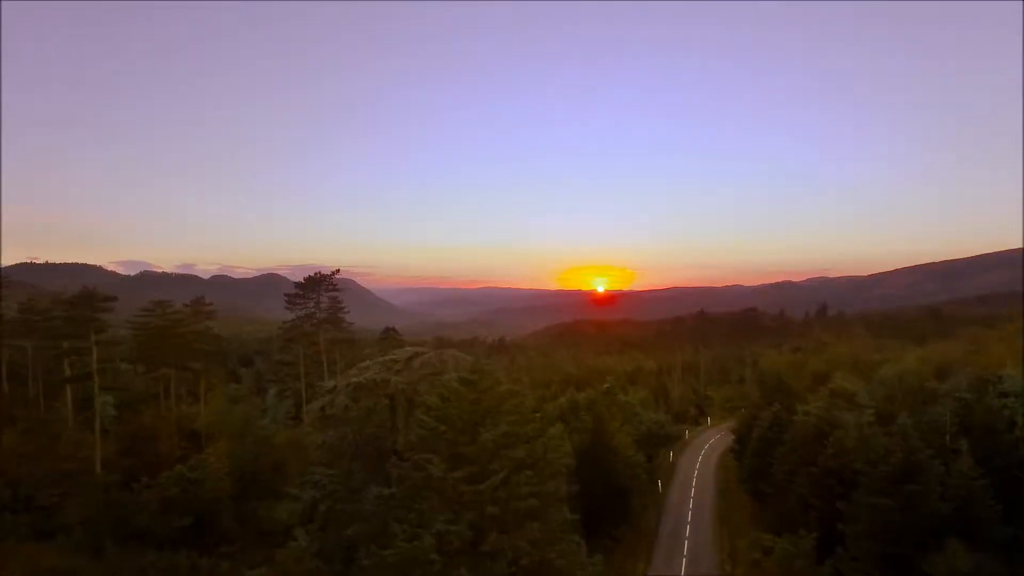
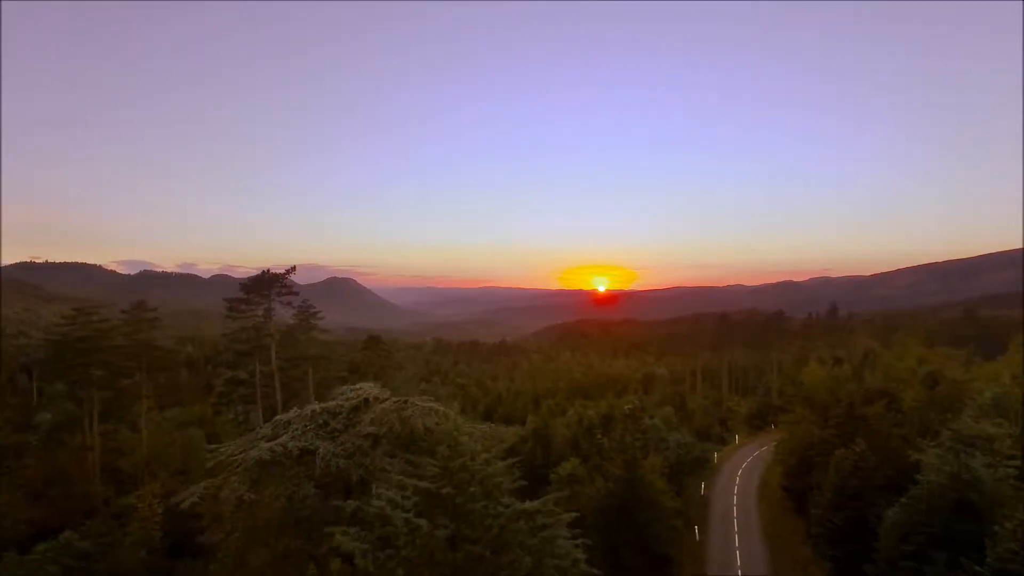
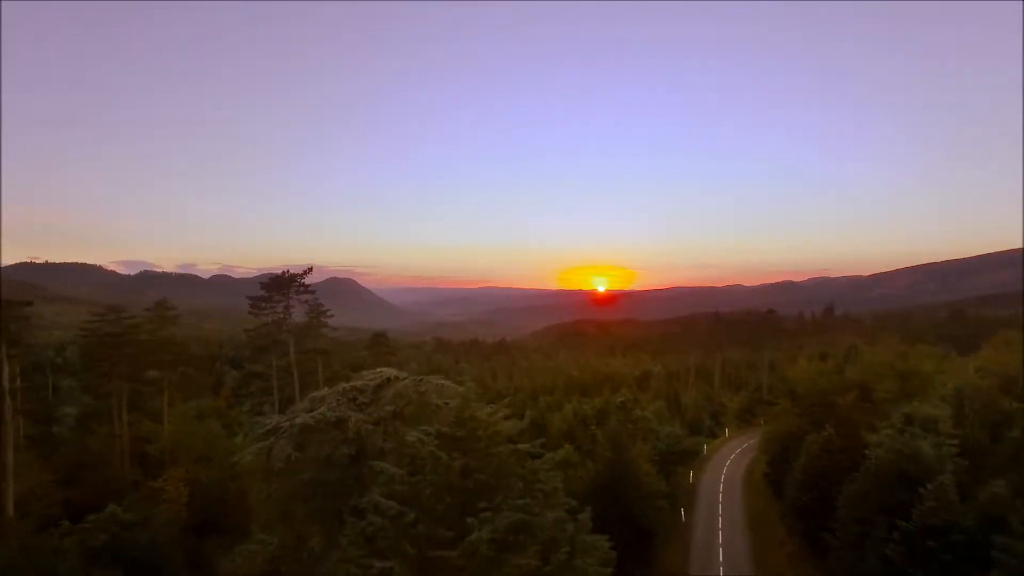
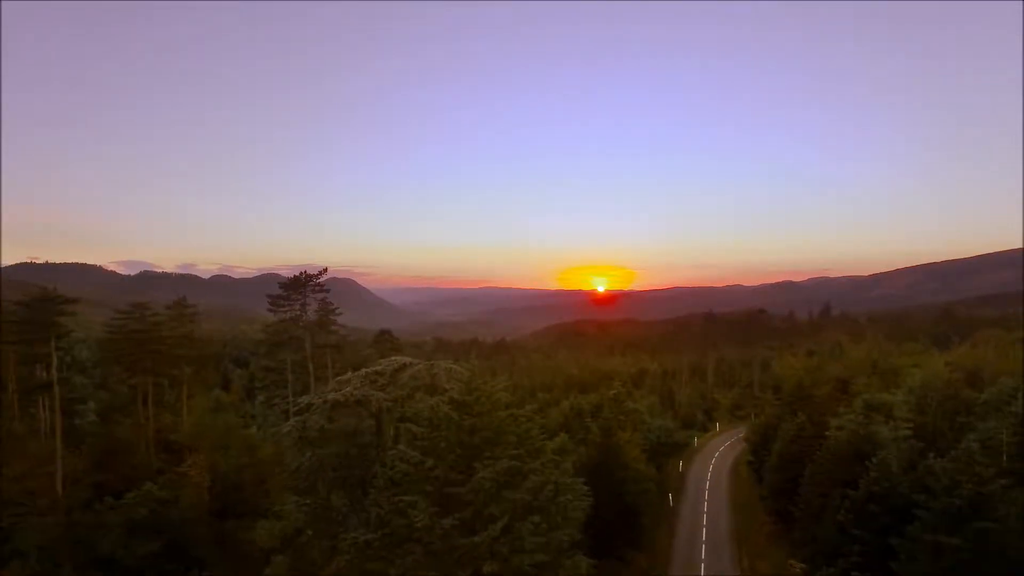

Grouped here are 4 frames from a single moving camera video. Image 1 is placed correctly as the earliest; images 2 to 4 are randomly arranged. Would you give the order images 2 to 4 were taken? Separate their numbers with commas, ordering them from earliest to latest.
4, 3, 2
